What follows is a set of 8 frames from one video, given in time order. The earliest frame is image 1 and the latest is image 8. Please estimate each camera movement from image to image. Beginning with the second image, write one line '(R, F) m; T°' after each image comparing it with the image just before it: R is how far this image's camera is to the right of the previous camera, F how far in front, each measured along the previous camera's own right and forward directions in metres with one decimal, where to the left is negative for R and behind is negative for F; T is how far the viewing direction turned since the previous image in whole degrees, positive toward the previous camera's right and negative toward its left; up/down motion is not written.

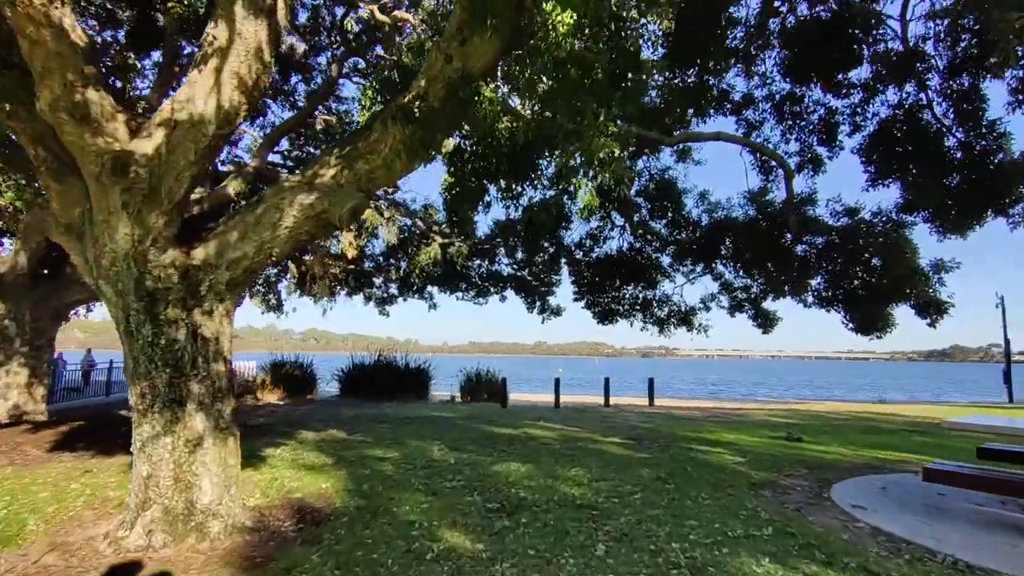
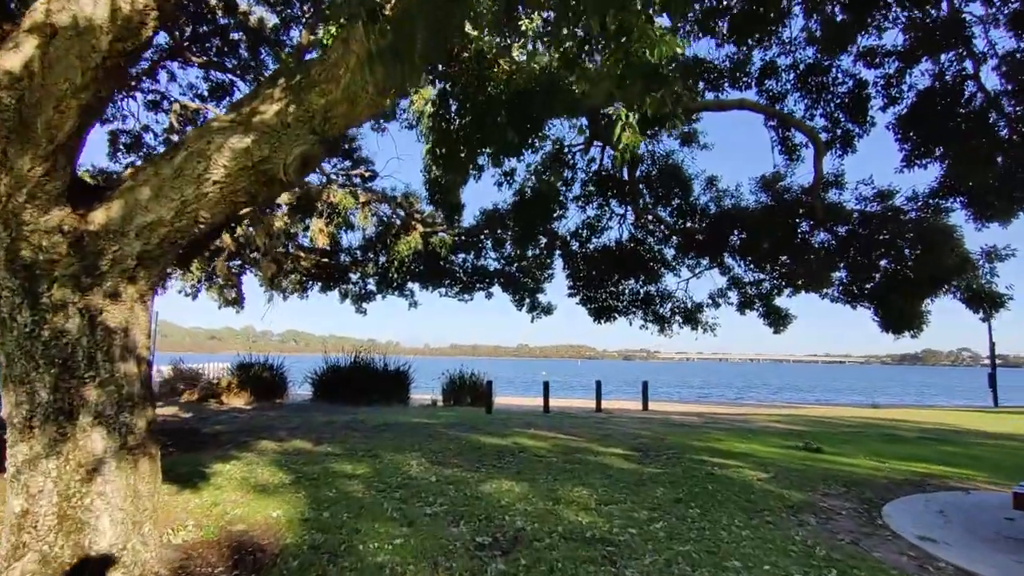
(-0.1, +1.1) m; +2°
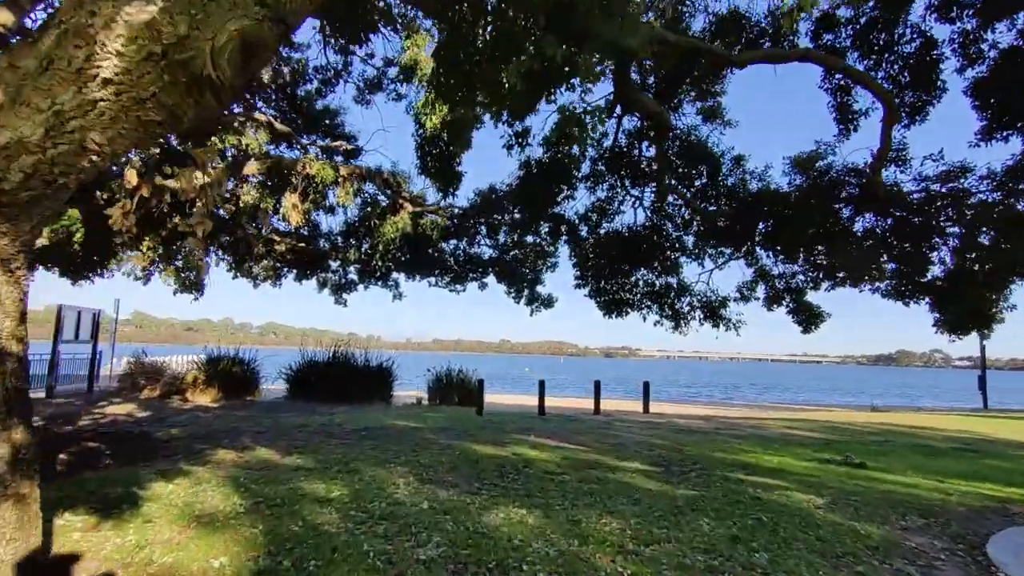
(-0.3, +1.3) m; +2°
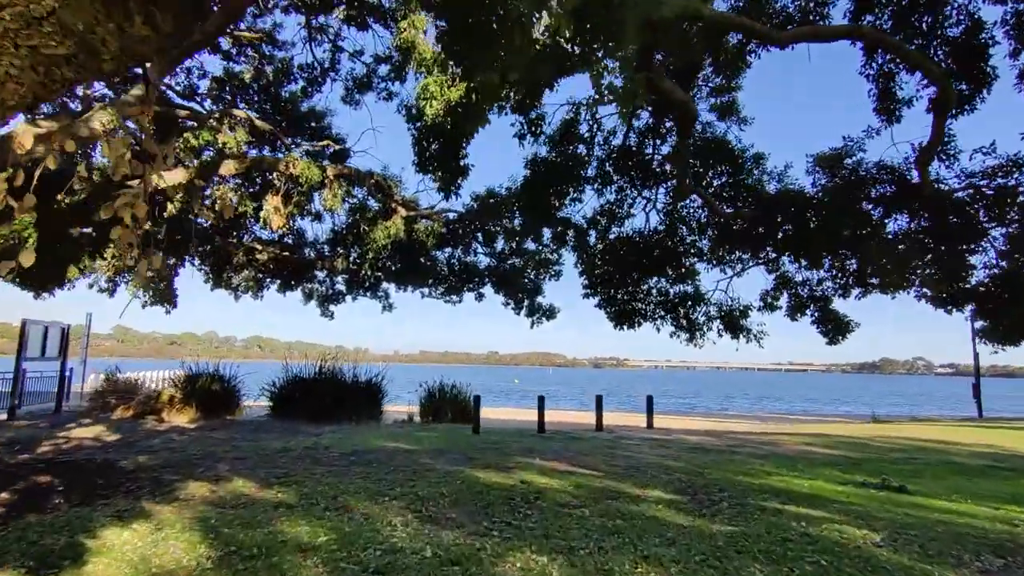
(-0.2, +0.8) m; +1°
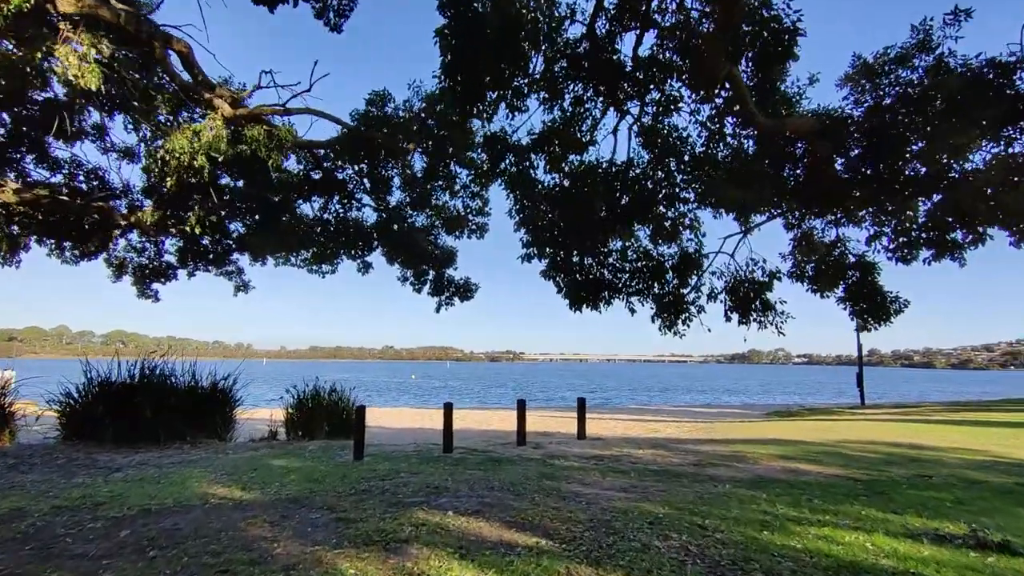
(0.0, +3.4) m; +10°
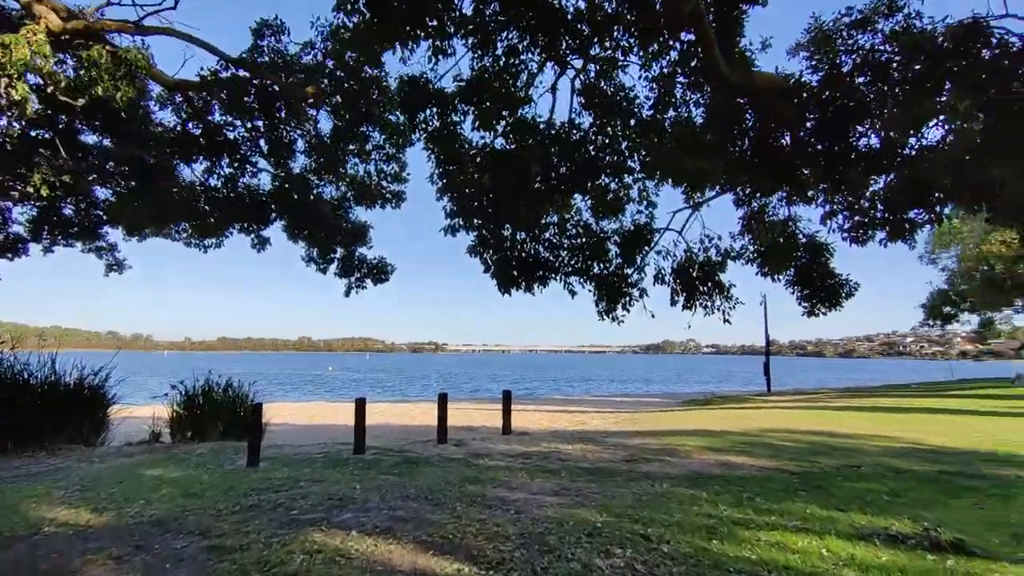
(0.0, +0.9) m; +8°
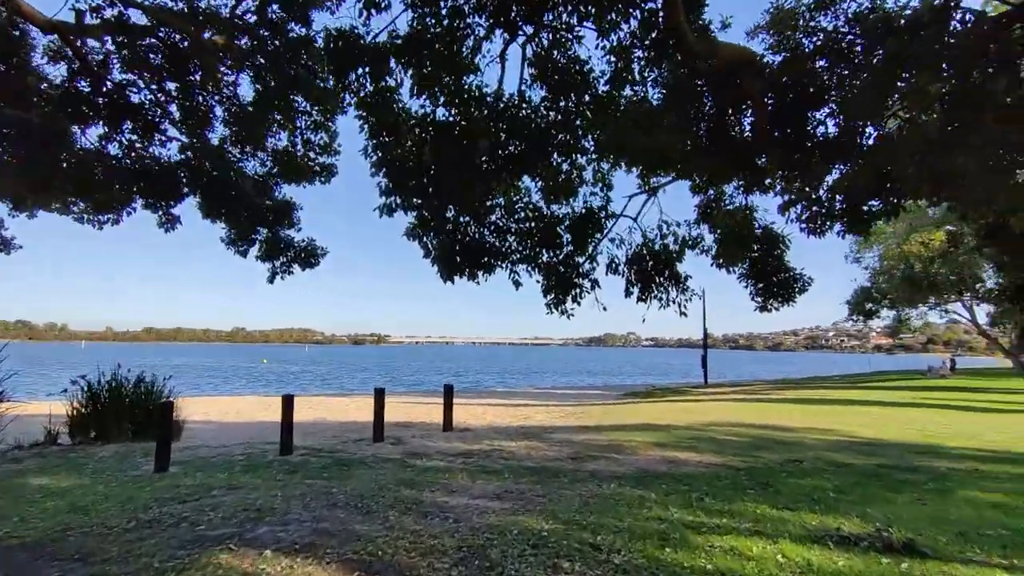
(0.0, +0.5) m; +6°
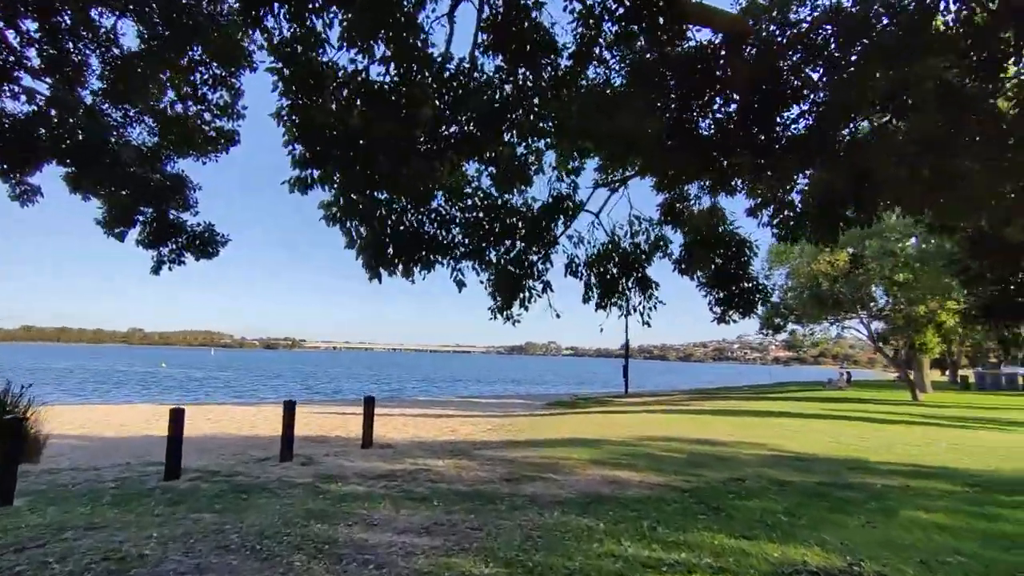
(-0.1, +0.8) m; +8°
